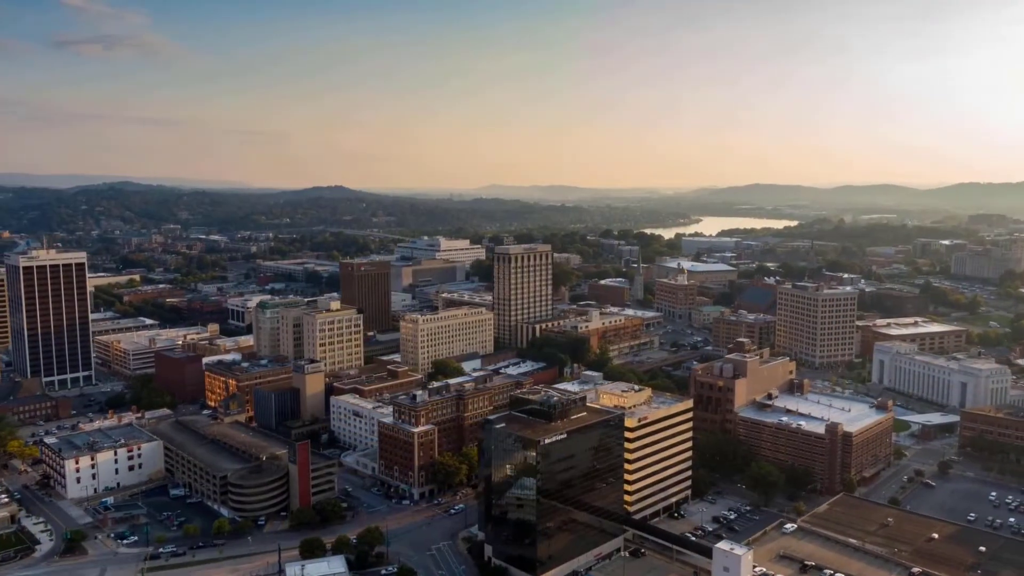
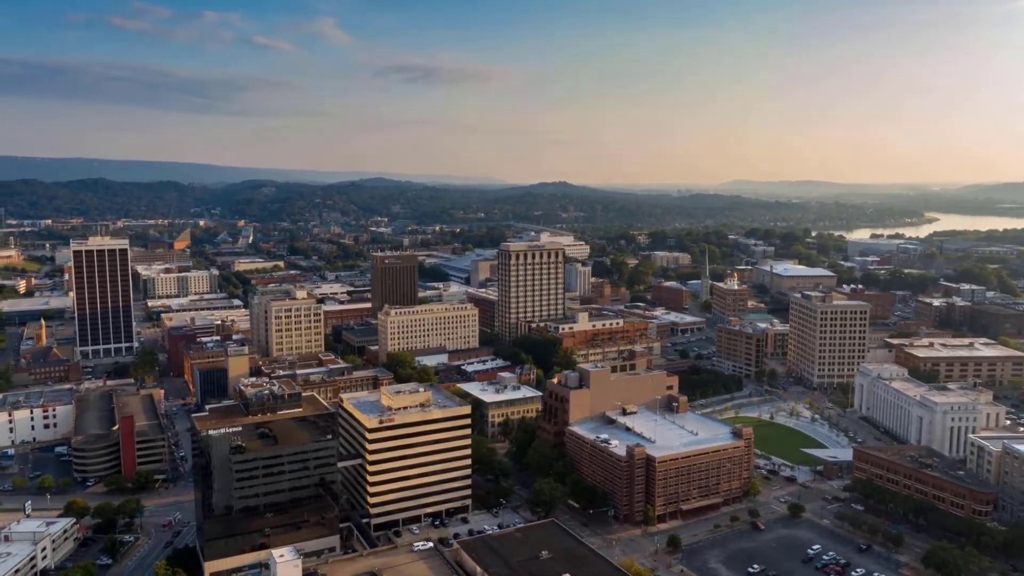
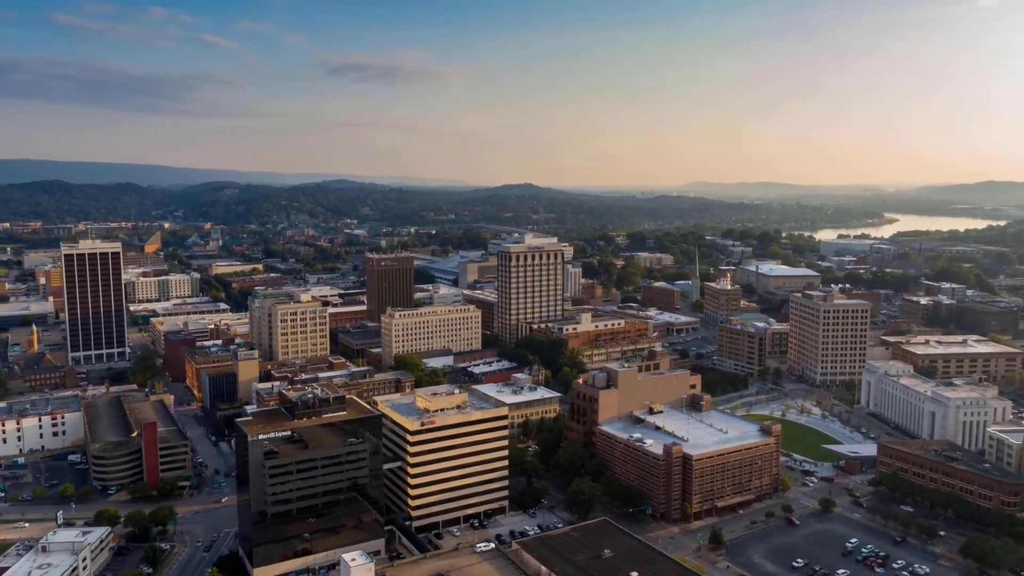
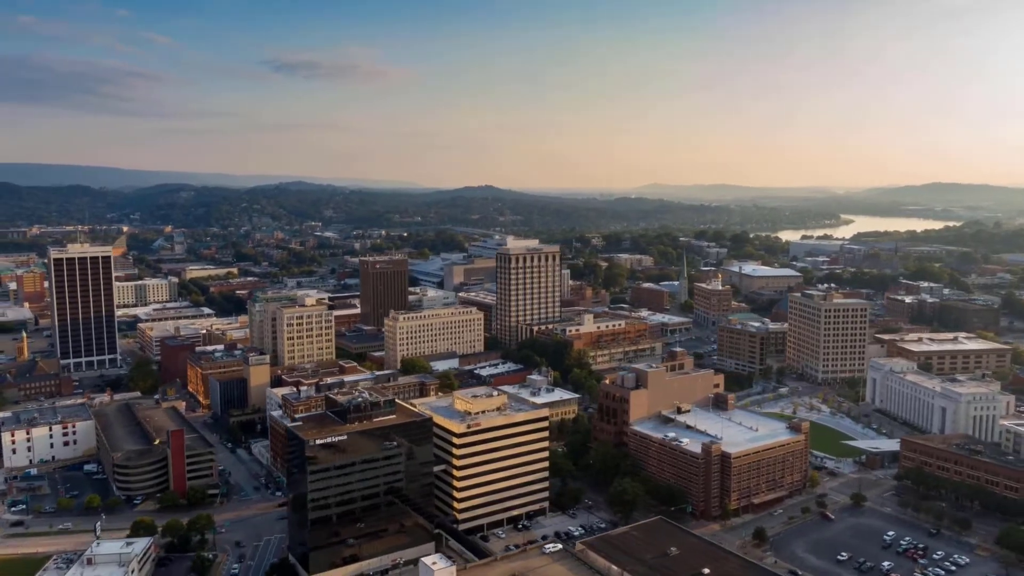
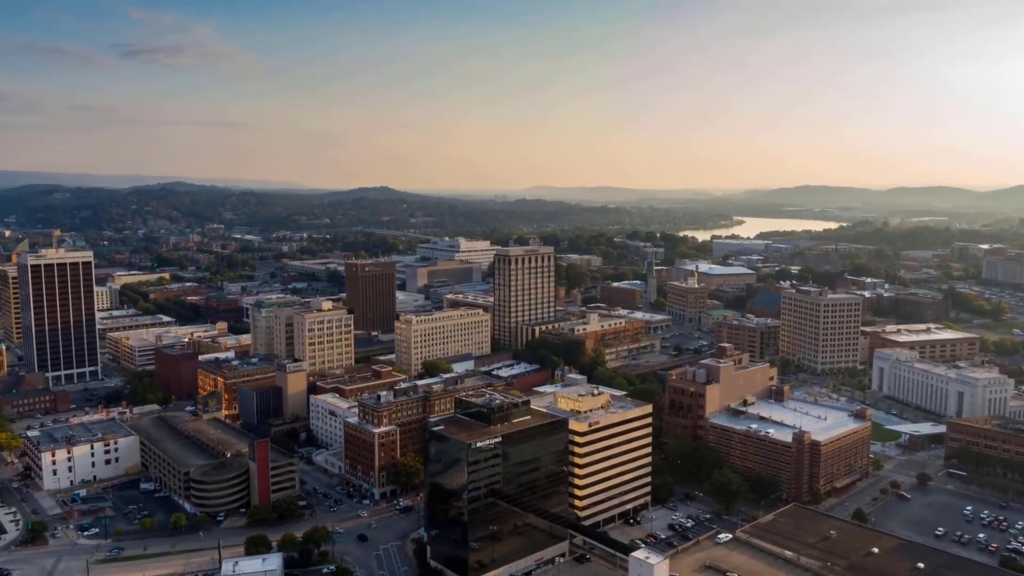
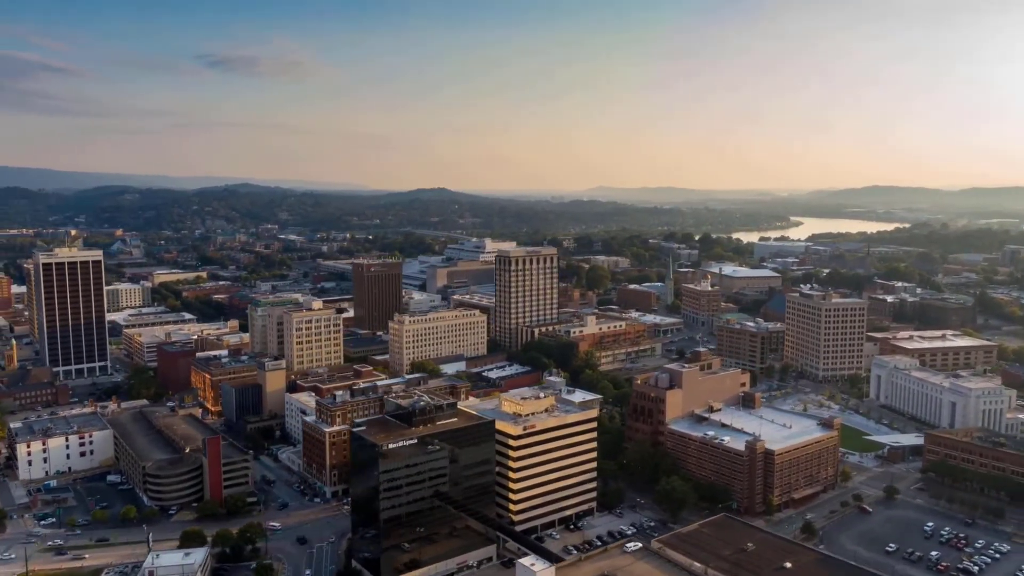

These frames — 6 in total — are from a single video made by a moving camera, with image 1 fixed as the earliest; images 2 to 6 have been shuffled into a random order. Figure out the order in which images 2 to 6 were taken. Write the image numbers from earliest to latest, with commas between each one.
5, 6, 4, 3, 2
